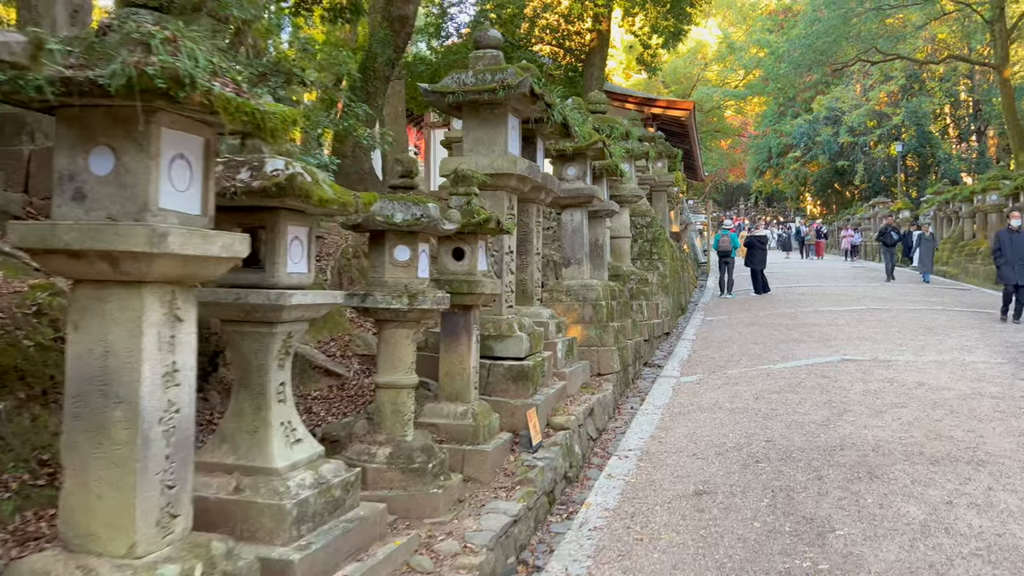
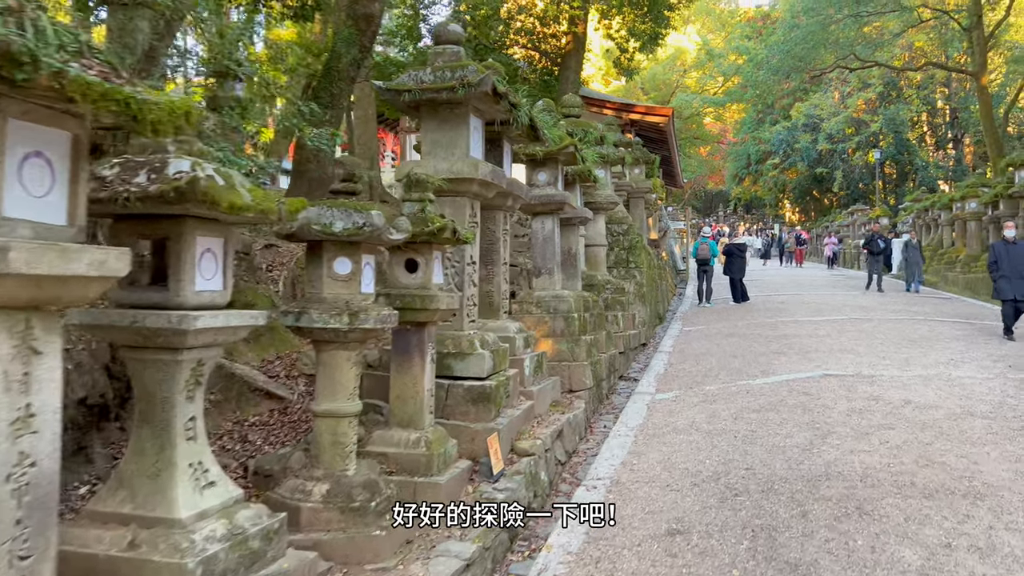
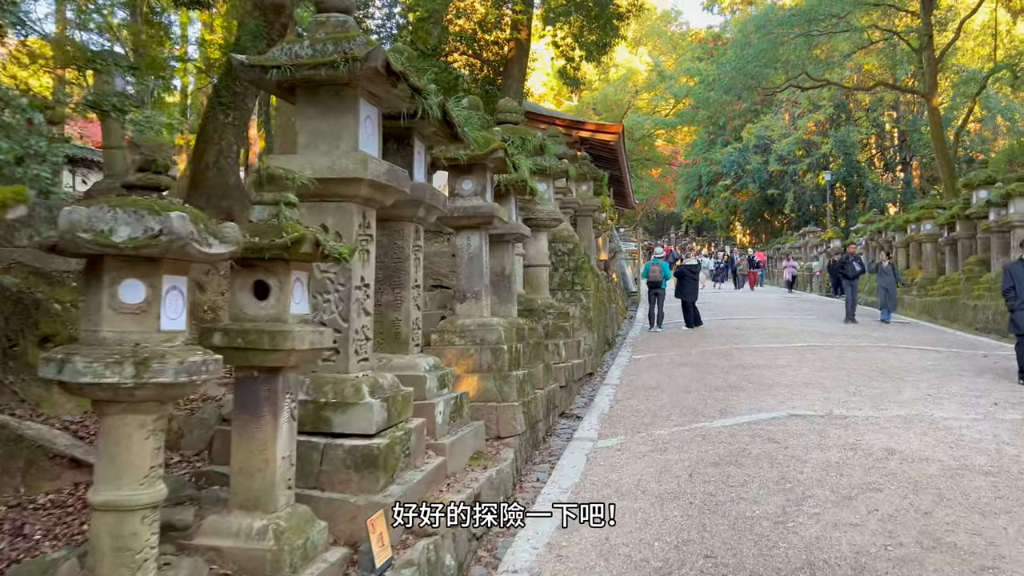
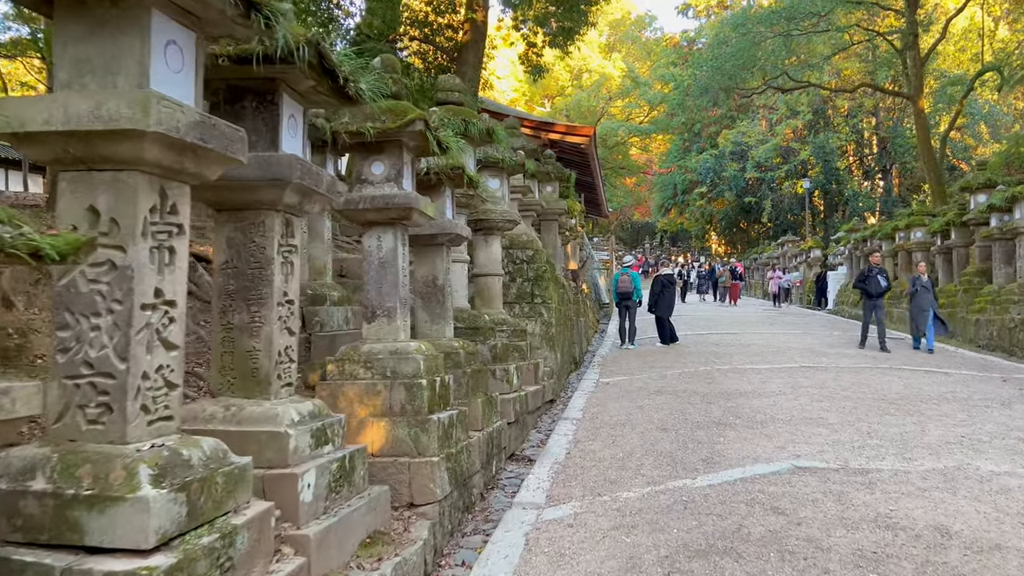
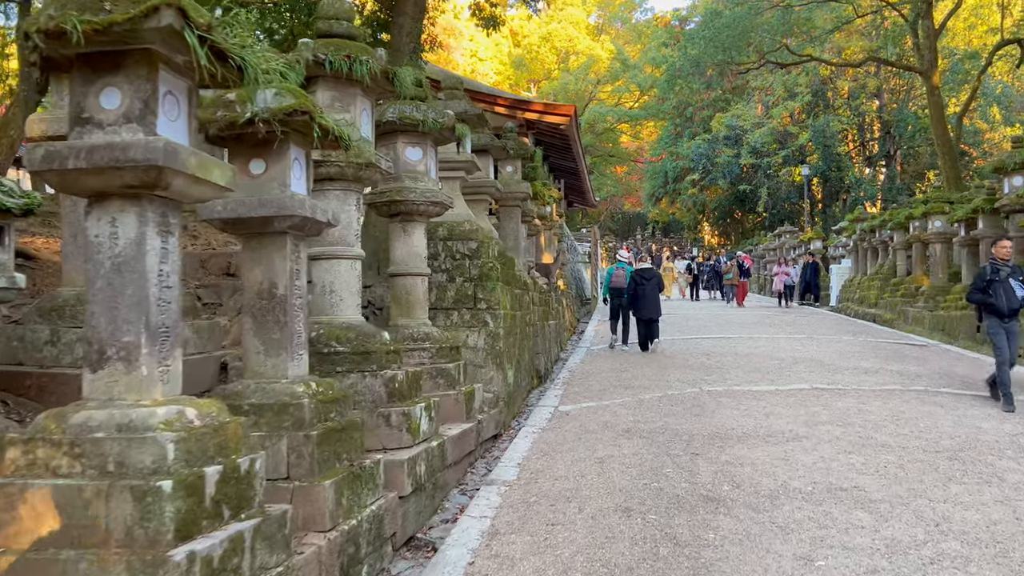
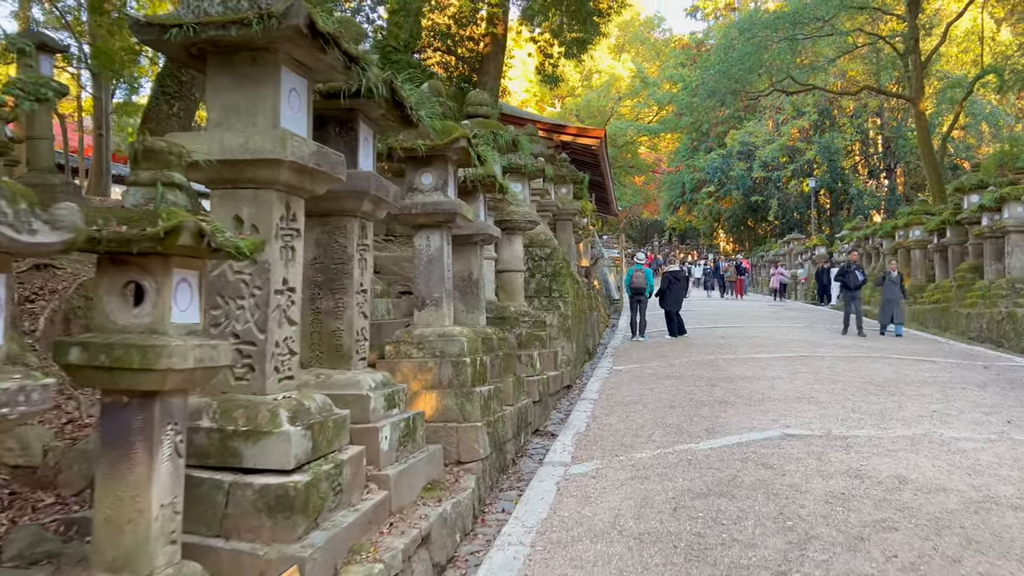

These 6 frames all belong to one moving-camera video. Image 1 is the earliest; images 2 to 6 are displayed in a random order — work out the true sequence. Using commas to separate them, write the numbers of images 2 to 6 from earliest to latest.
2, 3, 6, 4, 5
